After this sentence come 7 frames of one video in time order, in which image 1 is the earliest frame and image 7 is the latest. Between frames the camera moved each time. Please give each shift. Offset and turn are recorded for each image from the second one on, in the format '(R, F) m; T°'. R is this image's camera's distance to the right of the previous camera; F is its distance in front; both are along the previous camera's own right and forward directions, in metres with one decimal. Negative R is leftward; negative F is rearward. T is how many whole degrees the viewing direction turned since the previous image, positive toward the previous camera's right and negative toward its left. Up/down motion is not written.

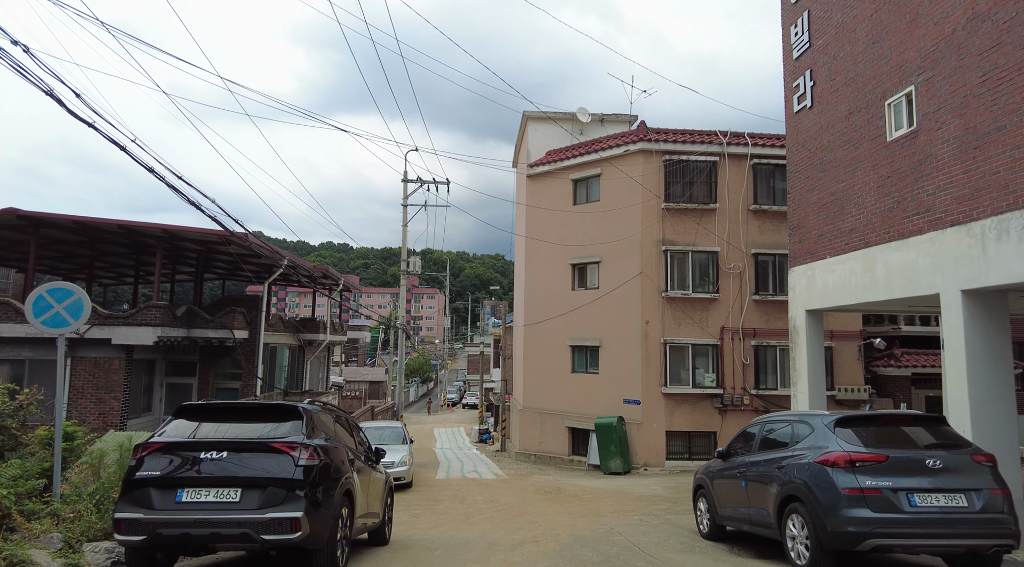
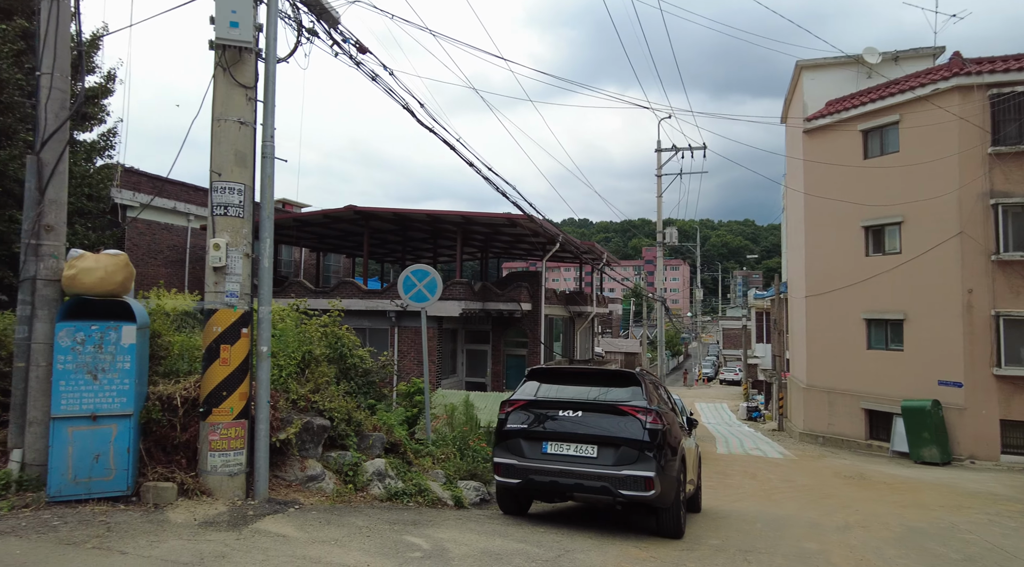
(-0.5, -0.3) m; -22°
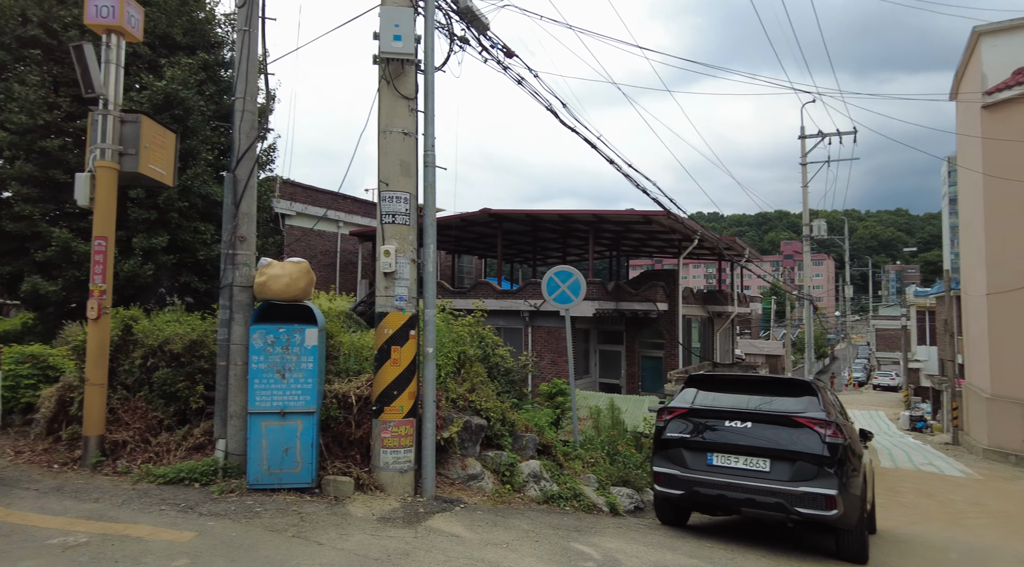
(-0.2, +0.1) m; -11°
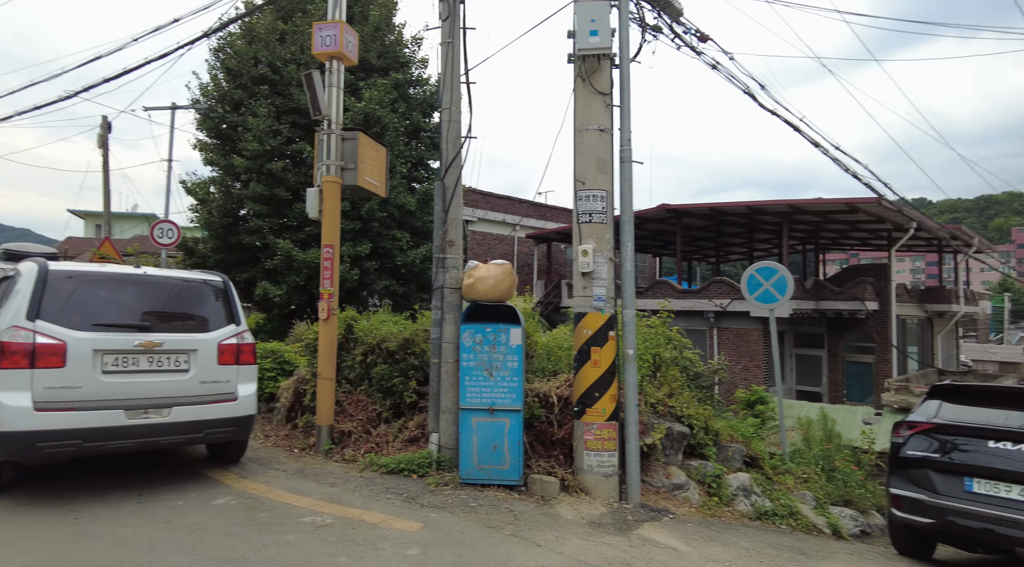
(-0.2, +0.1) m; -15°
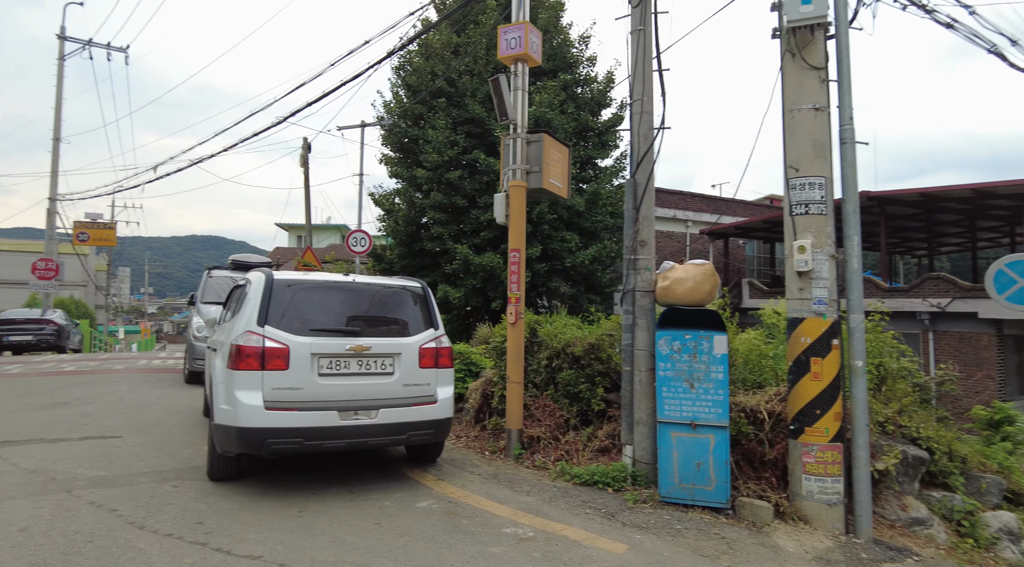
(-0.2, +0.2) m; -14°
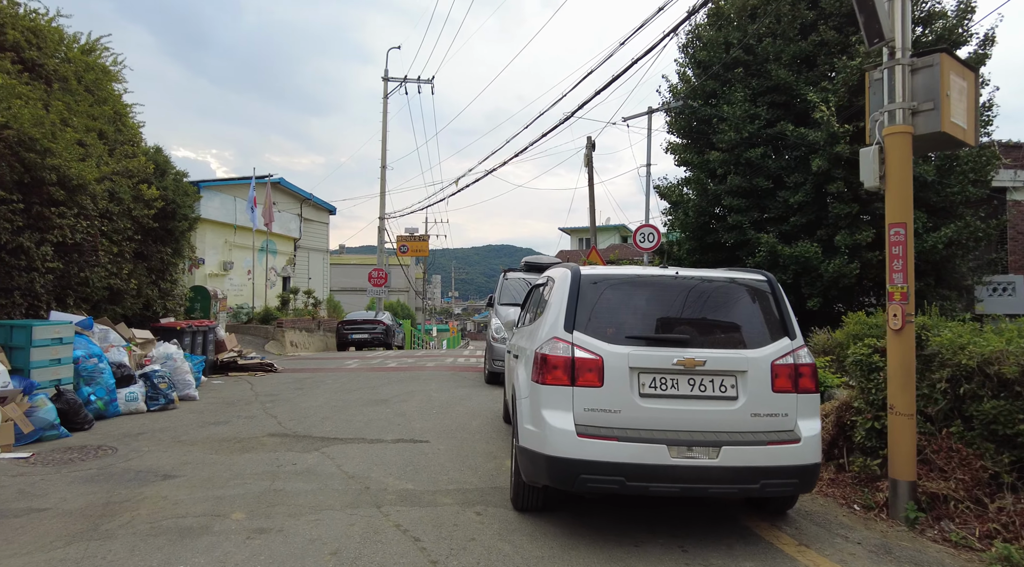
(-0.5, +1.0) m; -23°
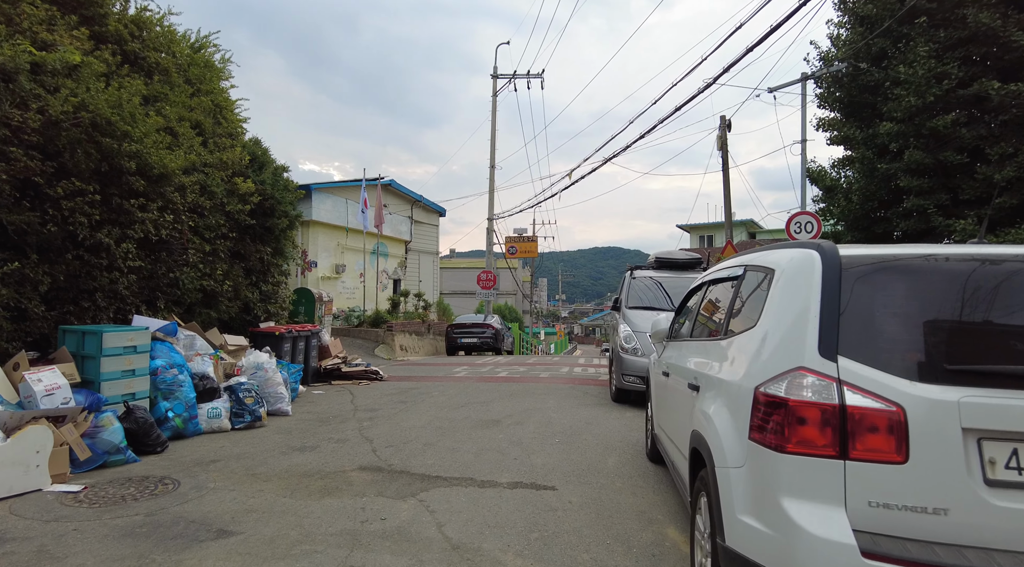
(-0.4, +1.7) m; -9°
